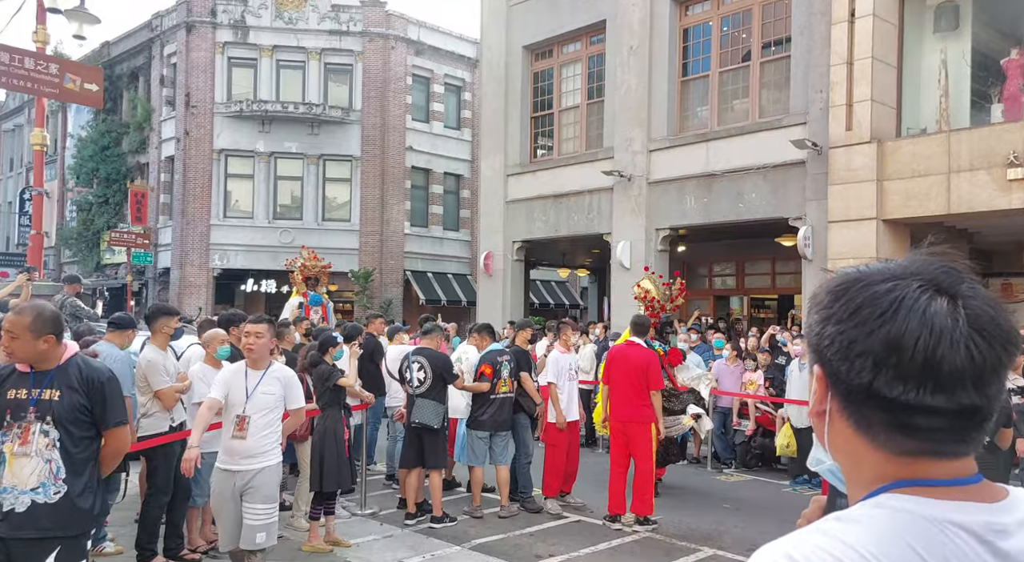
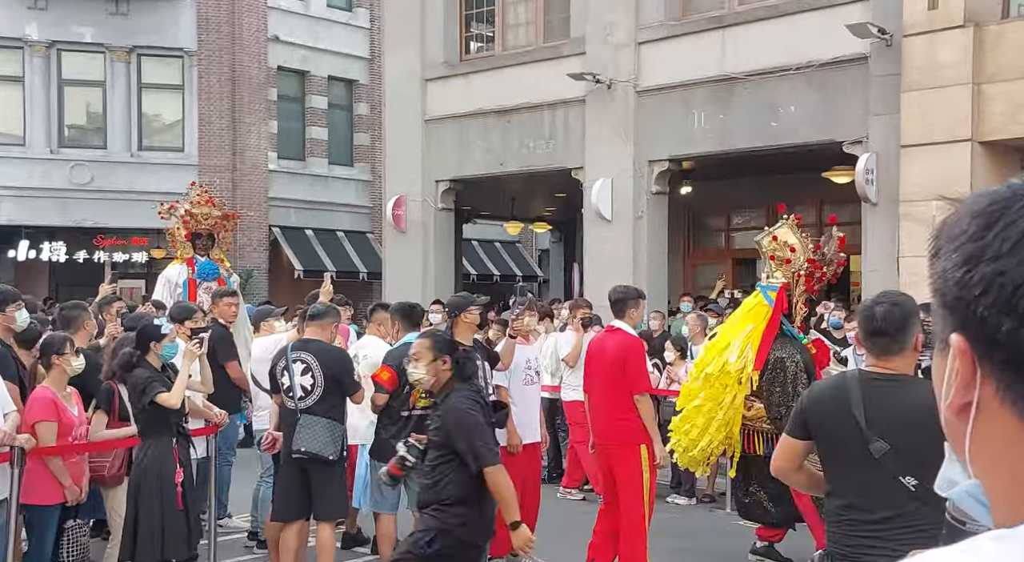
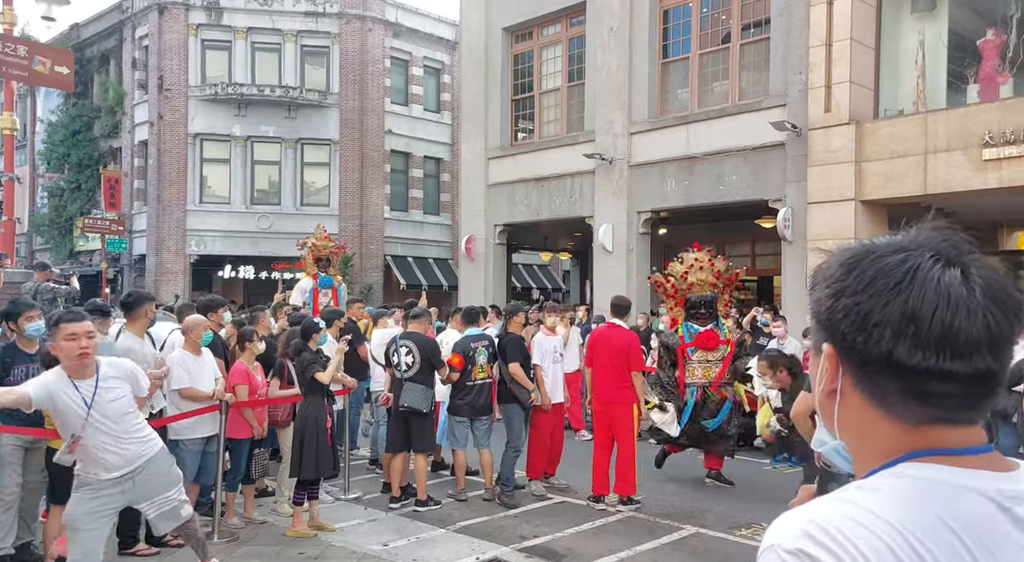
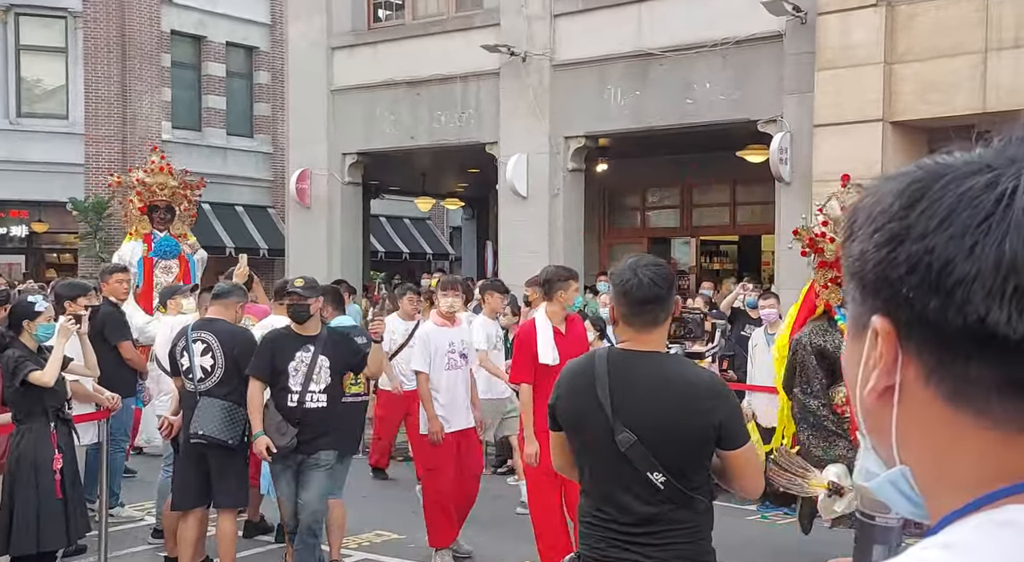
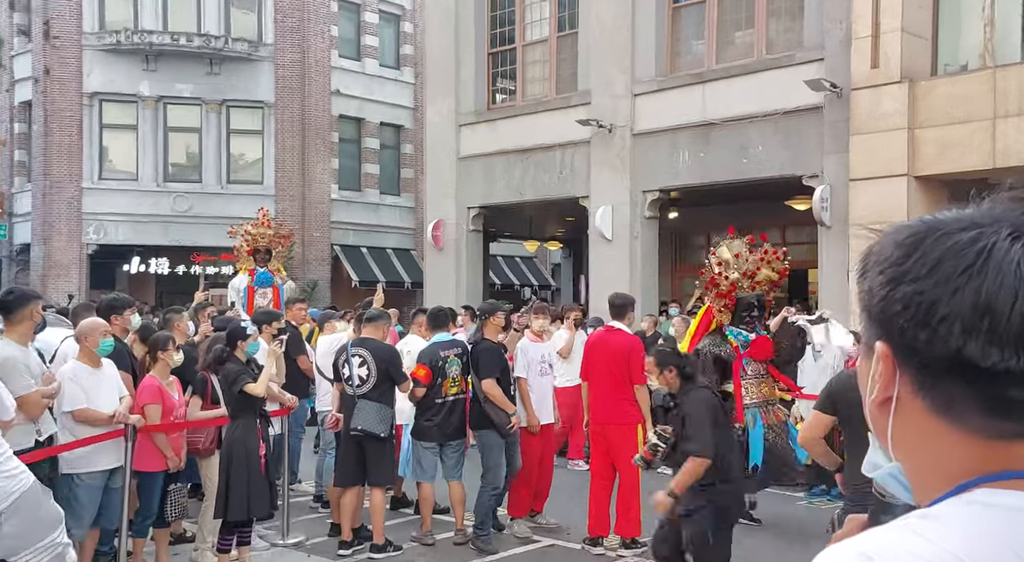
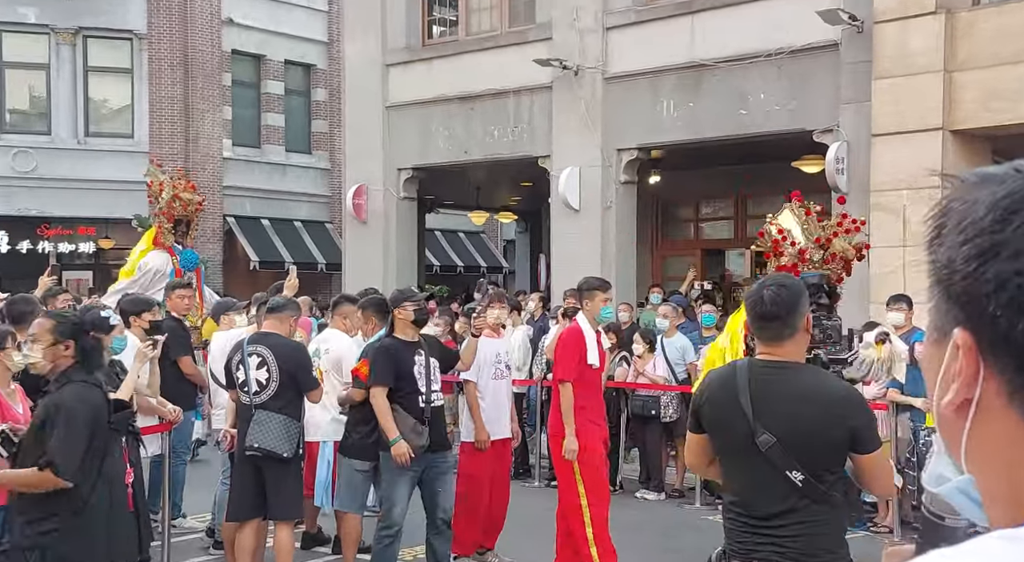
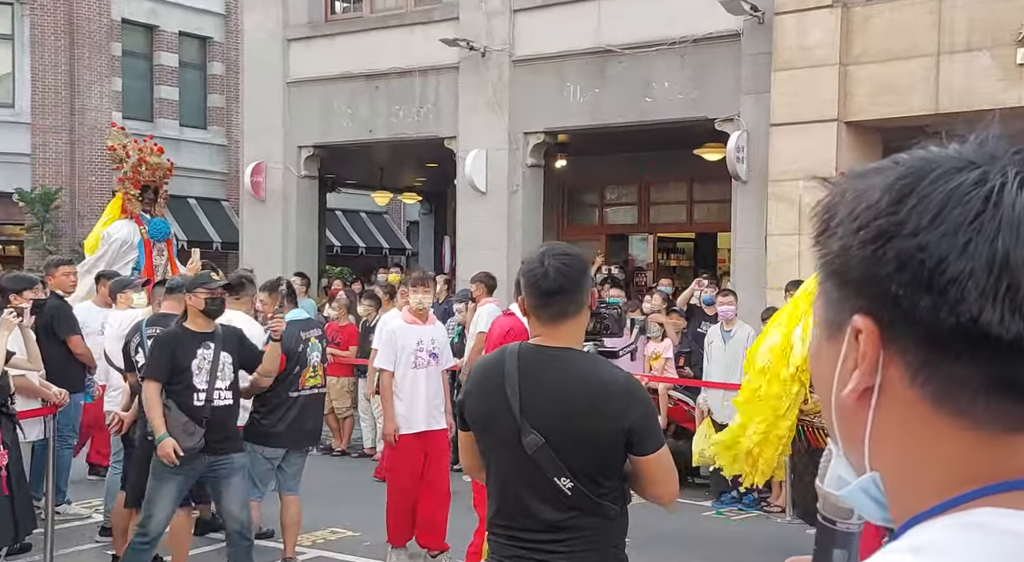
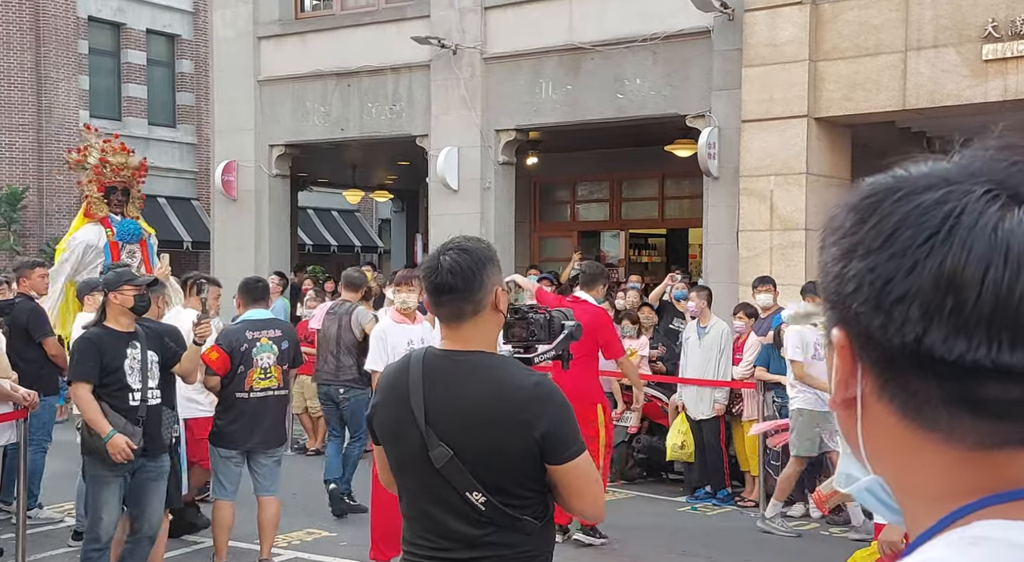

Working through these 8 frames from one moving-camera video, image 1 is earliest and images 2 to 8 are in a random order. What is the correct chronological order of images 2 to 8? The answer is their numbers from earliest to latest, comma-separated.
3, 5, 2, 6, 4, 7, 8
